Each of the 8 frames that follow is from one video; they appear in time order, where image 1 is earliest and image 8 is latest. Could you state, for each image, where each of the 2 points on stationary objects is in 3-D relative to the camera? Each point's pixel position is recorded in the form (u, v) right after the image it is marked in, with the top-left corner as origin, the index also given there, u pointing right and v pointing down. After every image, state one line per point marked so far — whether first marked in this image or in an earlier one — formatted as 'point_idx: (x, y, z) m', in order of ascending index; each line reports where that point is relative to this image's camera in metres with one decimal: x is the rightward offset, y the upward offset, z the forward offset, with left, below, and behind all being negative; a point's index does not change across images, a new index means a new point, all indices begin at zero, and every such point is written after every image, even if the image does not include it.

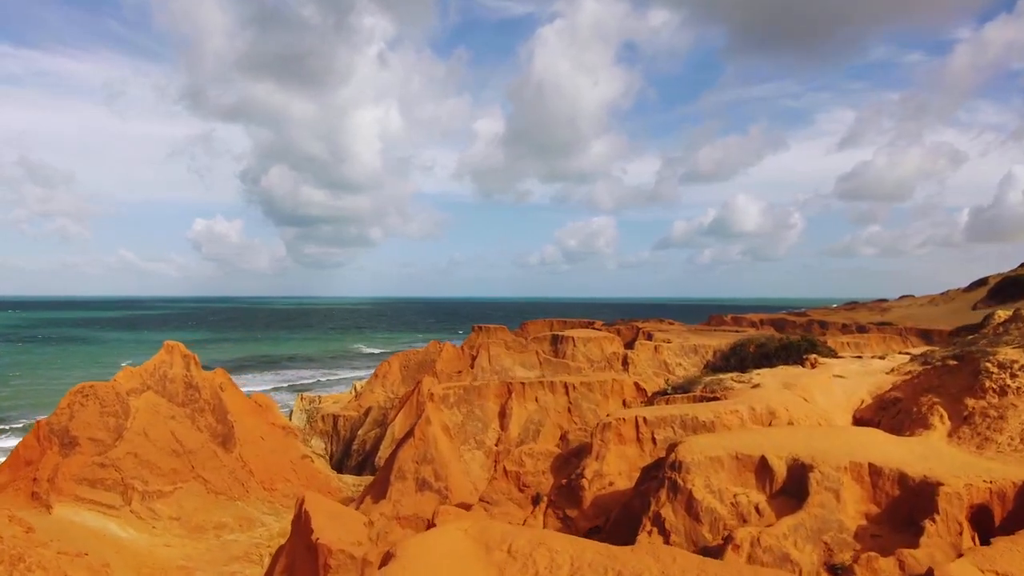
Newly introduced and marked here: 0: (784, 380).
0: (+5.6, -1.9, +12.7) m
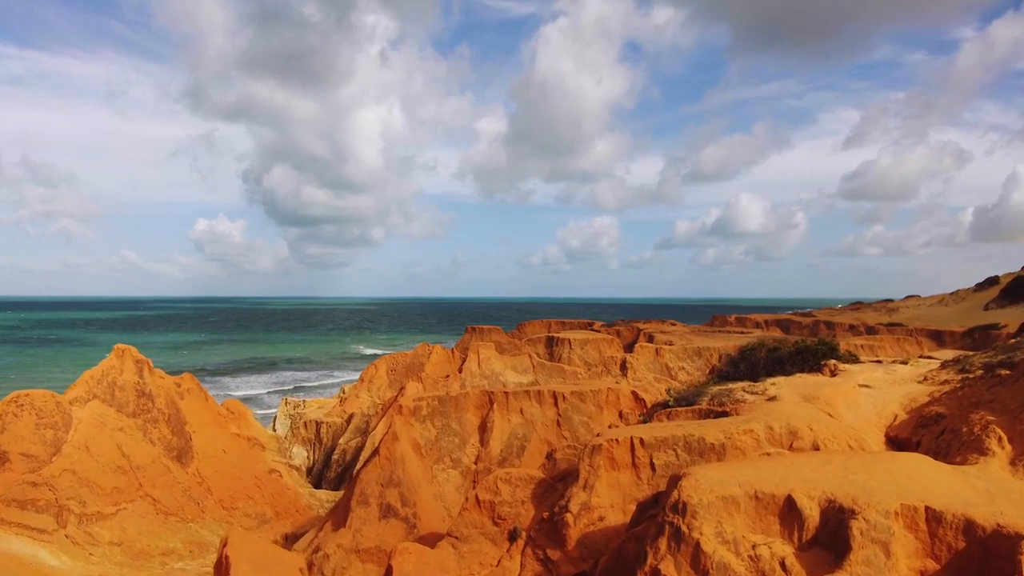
0: (+5.2, -1.9, +11.0) m
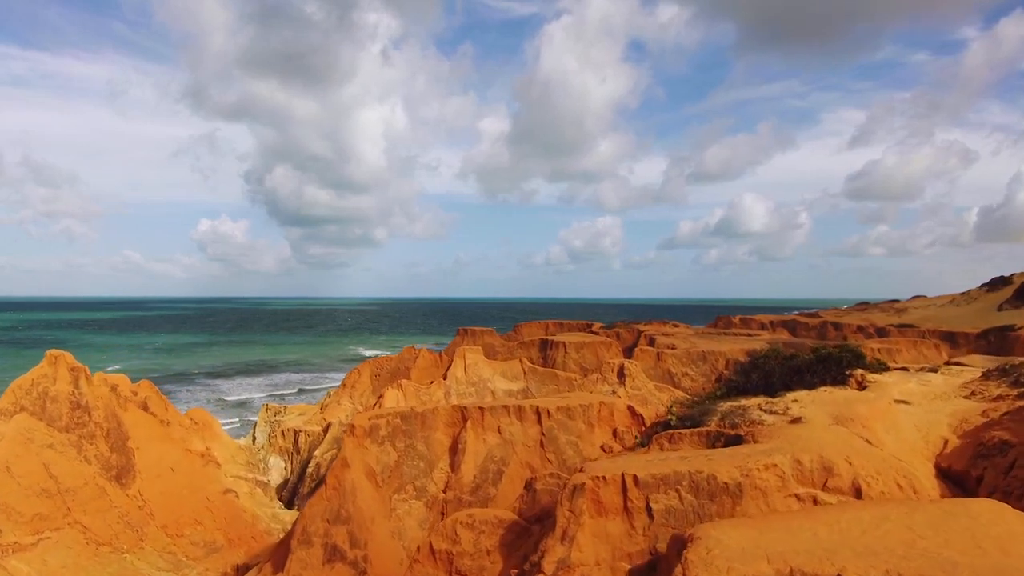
0: (+4.8, -1.9, +9.2) m
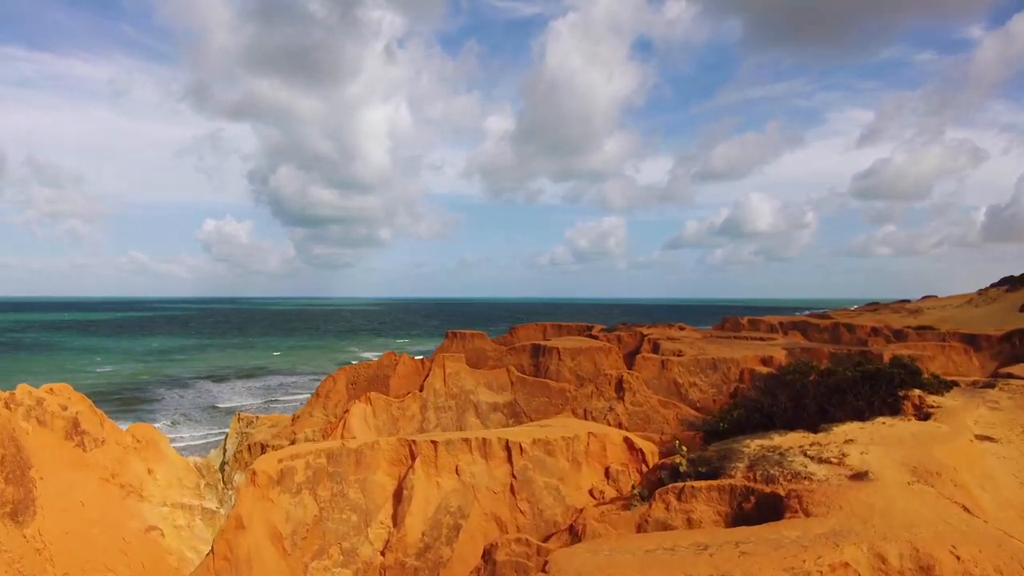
0: (+4.2, -1.8, +6.6) m
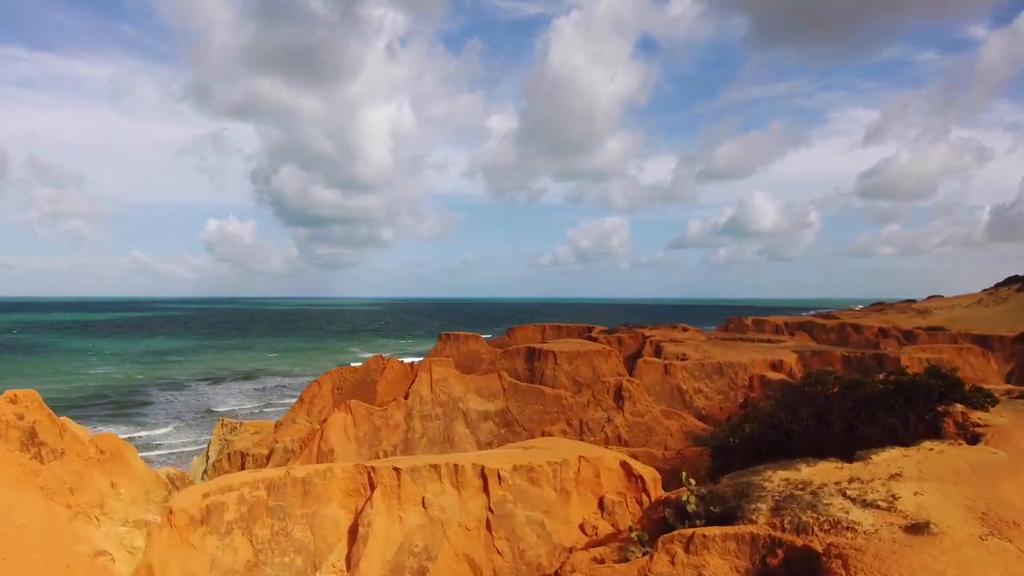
0: (+4.0, -1.8, +5.3) m
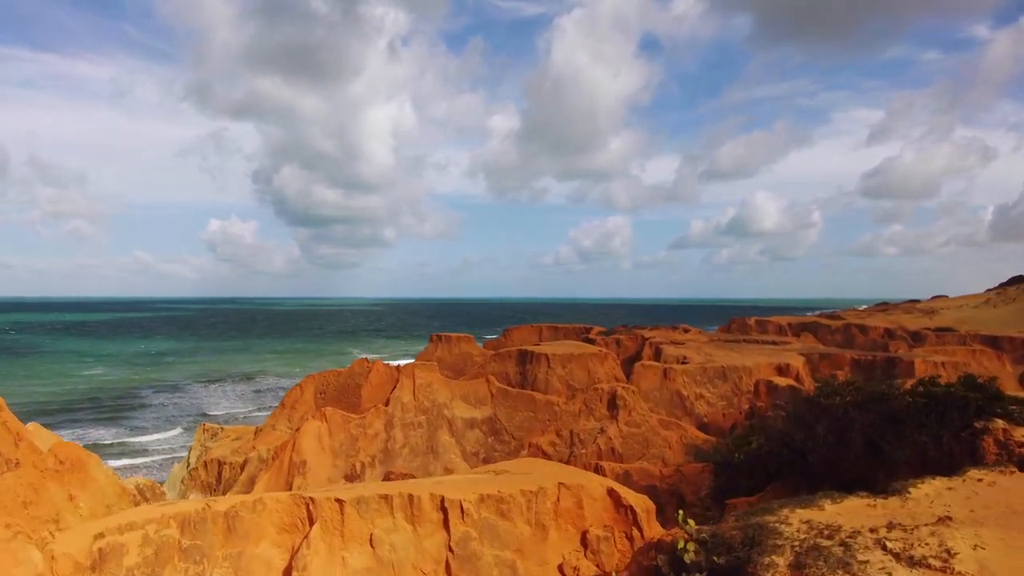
0: (+3.6, -1.8, +4.2) m
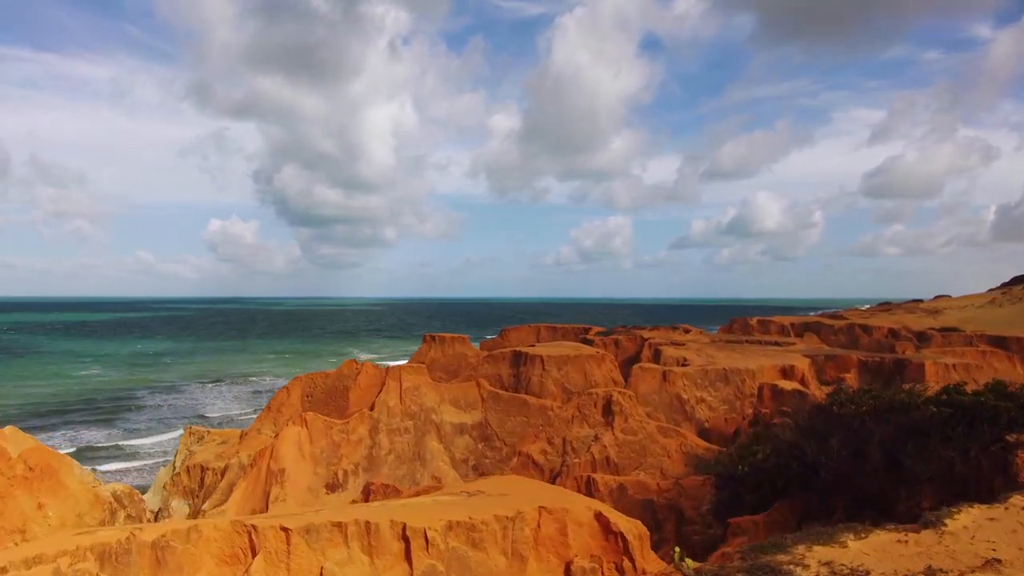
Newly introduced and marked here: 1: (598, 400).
0: (+3.3, -1.8, +3.4) m
1: (+1.9, -2.5, +13.4) m
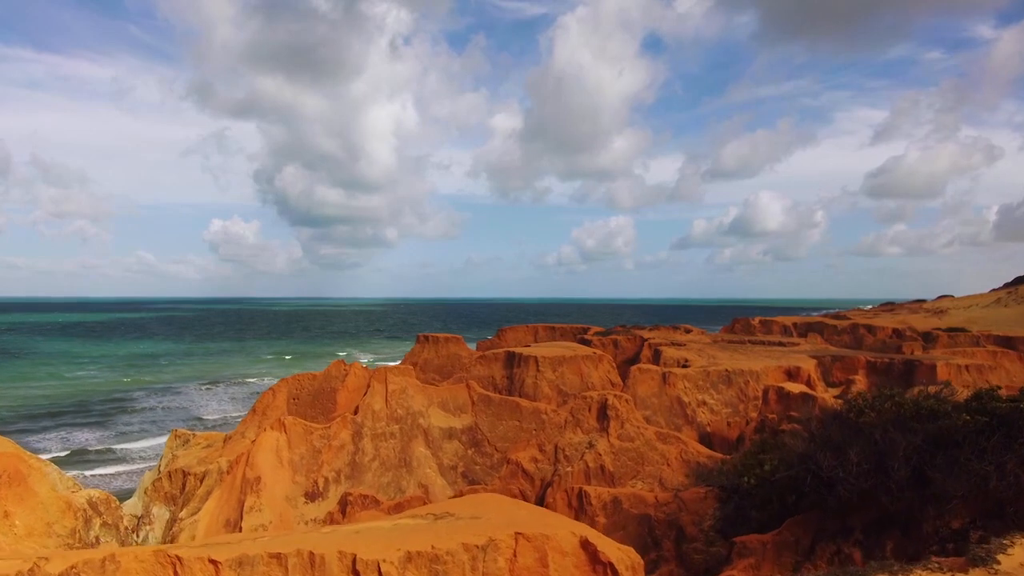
0: (+3.1, -1.7, +2.5) m
1: (+1.7, -2.4, +12.6) m
